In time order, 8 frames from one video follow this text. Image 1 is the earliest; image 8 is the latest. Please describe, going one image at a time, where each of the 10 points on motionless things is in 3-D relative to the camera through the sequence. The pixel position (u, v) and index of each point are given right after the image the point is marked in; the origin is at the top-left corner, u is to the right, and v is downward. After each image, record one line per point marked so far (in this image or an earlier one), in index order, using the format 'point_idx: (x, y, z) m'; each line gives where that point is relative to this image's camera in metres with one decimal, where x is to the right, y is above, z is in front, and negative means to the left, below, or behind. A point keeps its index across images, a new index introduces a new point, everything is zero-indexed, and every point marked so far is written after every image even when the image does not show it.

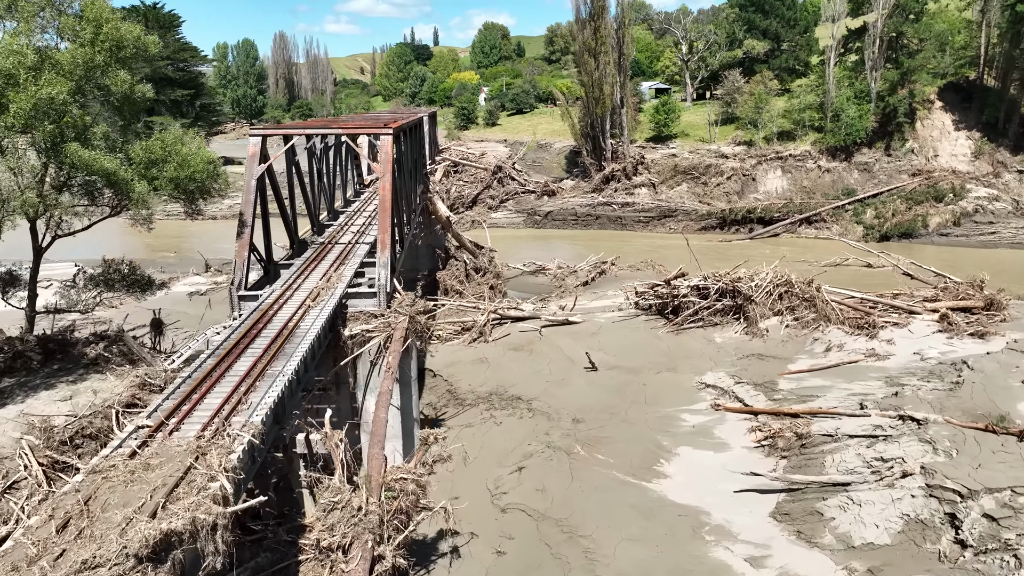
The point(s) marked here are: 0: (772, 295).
0: (+4.0, -0.1, +11.7) m
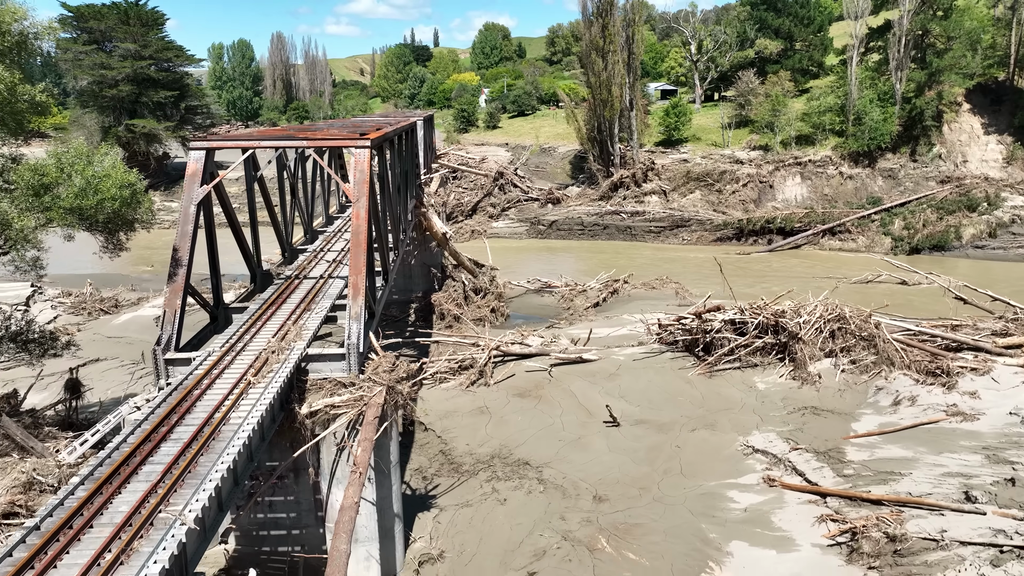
0: (+4.1, -0.6, +10.0) m
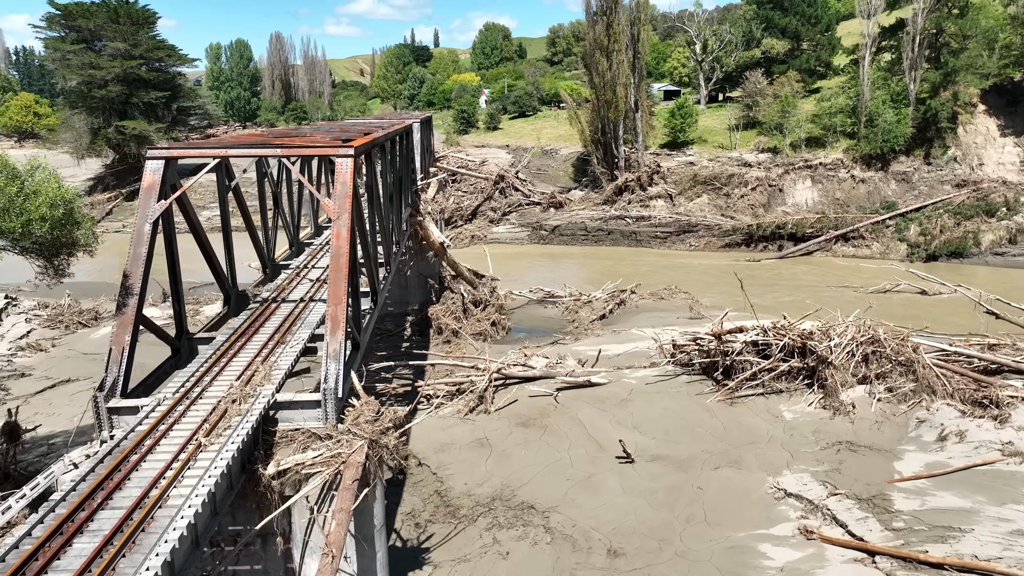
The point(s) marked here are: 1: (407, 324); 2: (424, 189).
0: (+4.1, -0.8, +9.1) m
1: (-2.1, -0.7, +14.9) m
2: (-1.8, +2.0, +15.3) m
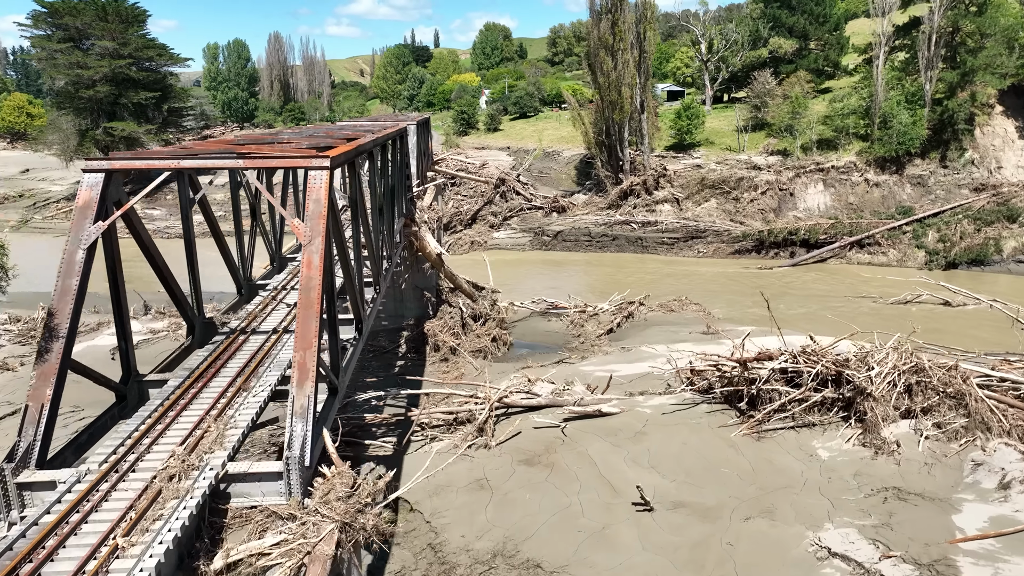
0: (+4.2, -1.1, +8.1) m
1: (-2.0, -1.0, +13.9) m
2: (-1.8, +1.7, +14.4) m
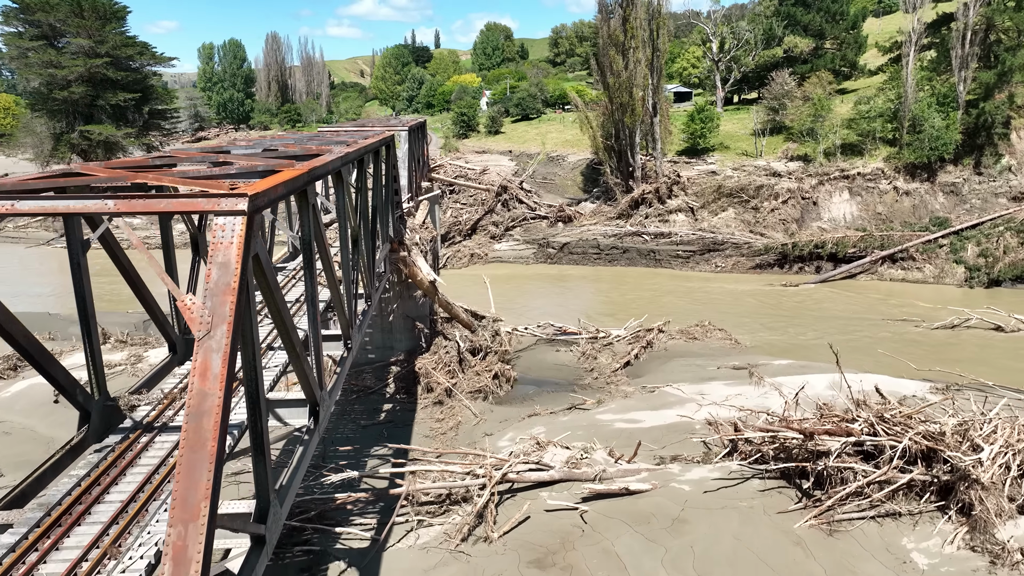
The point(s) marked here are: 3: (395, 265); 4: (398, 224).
0: (+4.2, -1.6, +6.4) m
1: (-2.0, -1.5, +12.2) m
2: (-1.7, +1.3, +12.6) m
3: (-1.7, +0.4, +11.2) m
4: (-1.7, +1.0, +11.7) m
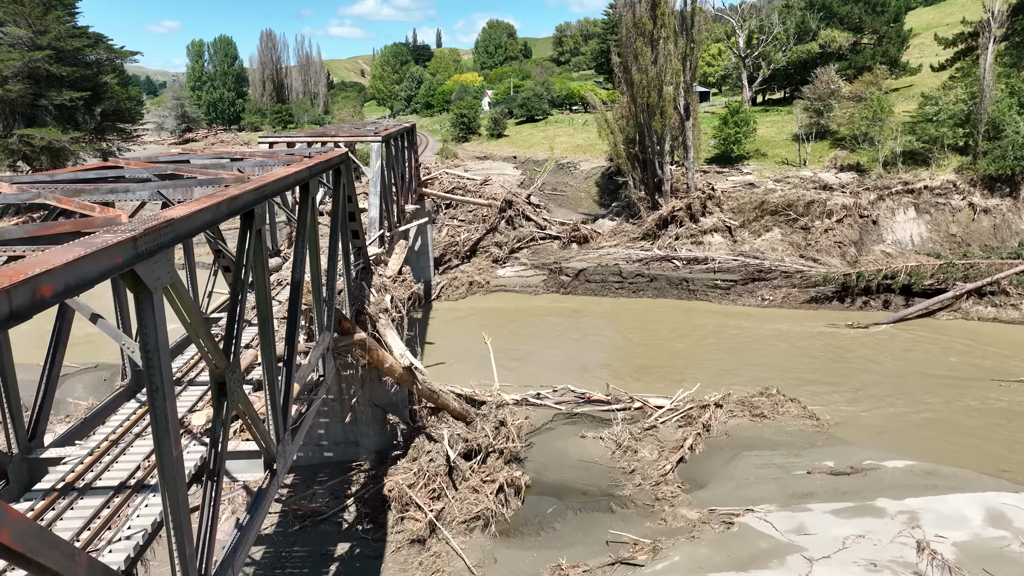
0: (+4.3, -2.5, +2.7) m
1: (-1.8, -2.4, +8.5) m
2: (-1.5, +0.4, +9.0) m
3: (-1.6, -0.5, +7.6) m
4: (-1.6, +0.1, +8.1) m
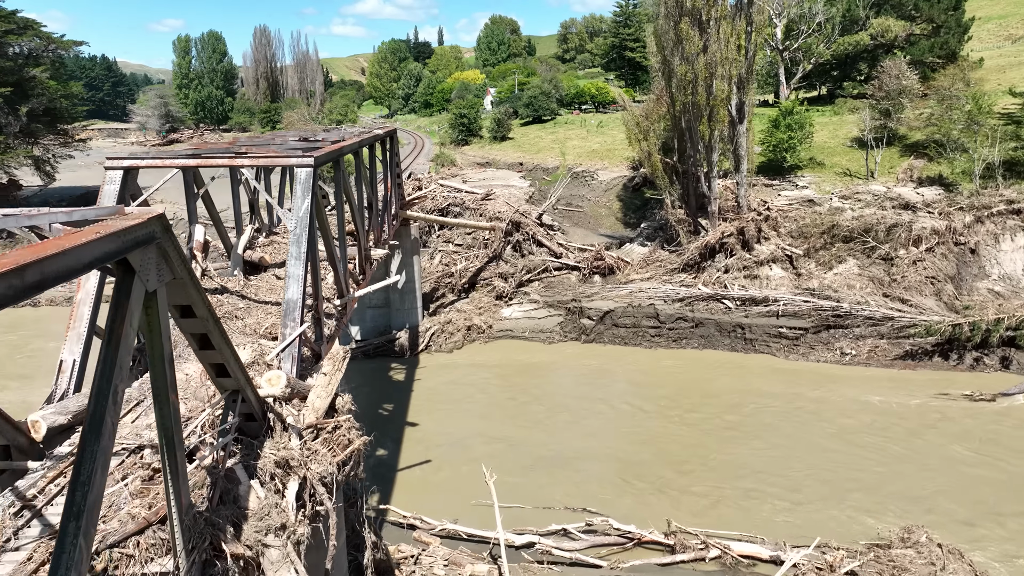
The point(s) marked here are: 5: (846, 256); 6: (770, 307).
0: (+4.5, -3.5, -1.4) m
1: (-1.7, -3.3, +4.5) m
2: (-1.4, -0.6, +4.9) m
3: (-1.4, -1.5, +3.5) m
4: (-1.5, -0.9, +4.0) m
5: (+7.2, +0.7, +16.4) m
6: (+5.2, -0.4, +15.1) m
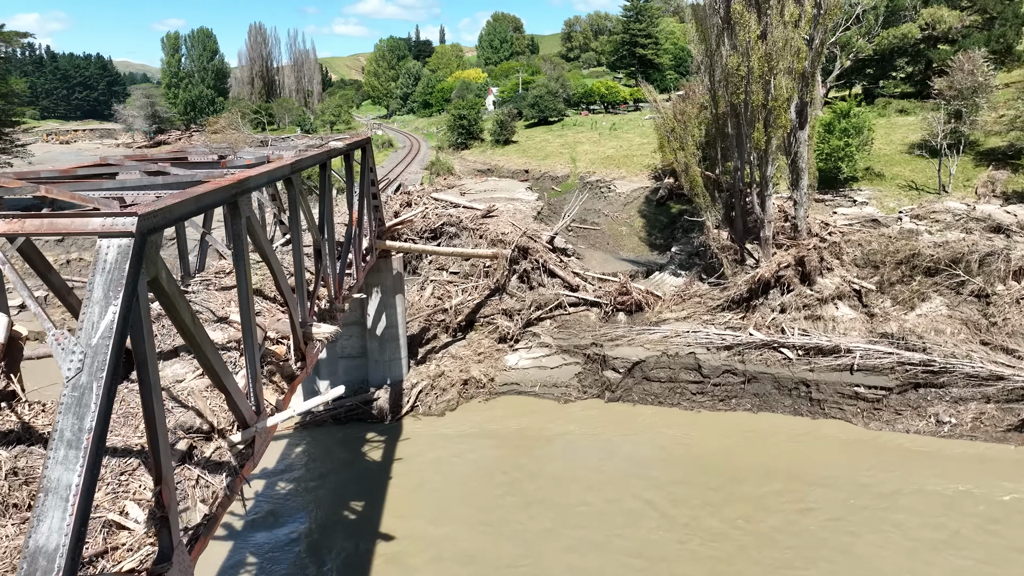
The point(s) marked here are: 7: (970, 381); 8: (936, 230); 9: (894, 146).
0: (+4.5, -4.2, -4.4) m
1: (-1.6, -4.1, +1.4) m
2: (-1.3, -1.4, +1.9) m
3: (-1.4, -2.3, +0.4) m
4: (-1.4, -1.7, +0.9) m
5: (+7.4, -0.1, +13.3) m
6: (+5.3, -1.2, +12.0) m
7: (+7.0, -1.5, +11.4) m
8: (+8.2, +1.1, +14.4) m
9: (+9.7, +3.7, +19.6) m
